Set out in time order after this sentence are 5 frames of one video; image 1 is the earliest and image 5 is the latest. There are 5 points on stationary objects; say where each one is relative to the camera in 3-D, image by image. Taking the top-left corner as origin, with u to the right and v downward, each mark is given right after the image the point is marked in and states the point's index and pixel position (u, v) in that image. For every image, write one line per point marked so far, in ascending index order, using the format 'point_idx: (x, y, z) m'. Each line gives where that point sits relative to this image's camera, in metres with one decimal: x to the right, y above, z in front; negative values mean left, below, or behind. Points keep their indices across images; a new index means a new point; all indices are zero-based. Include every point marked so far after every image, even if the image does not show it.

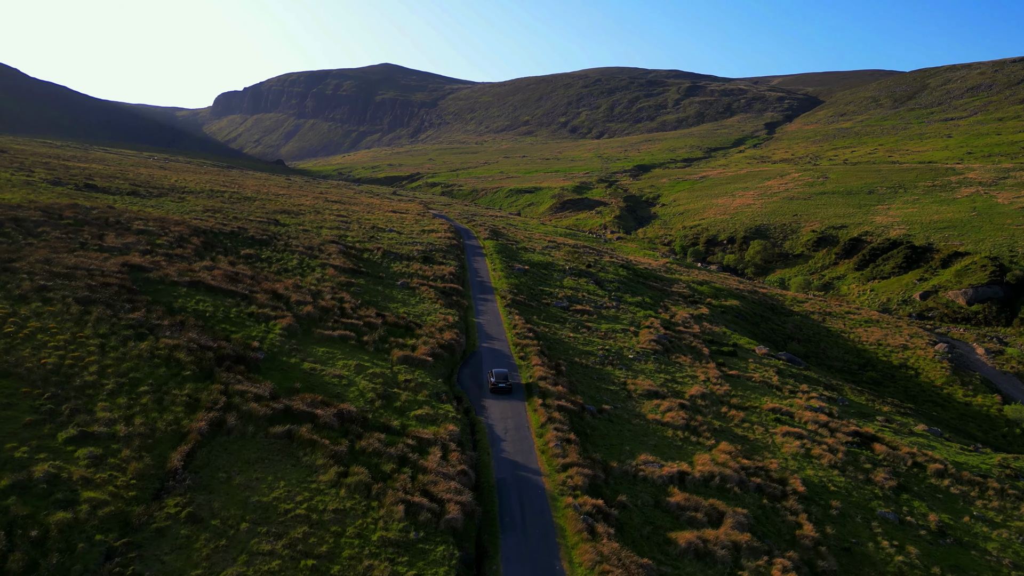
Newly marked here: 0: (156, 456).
0: (-7.9, -3.7, +15.8) m
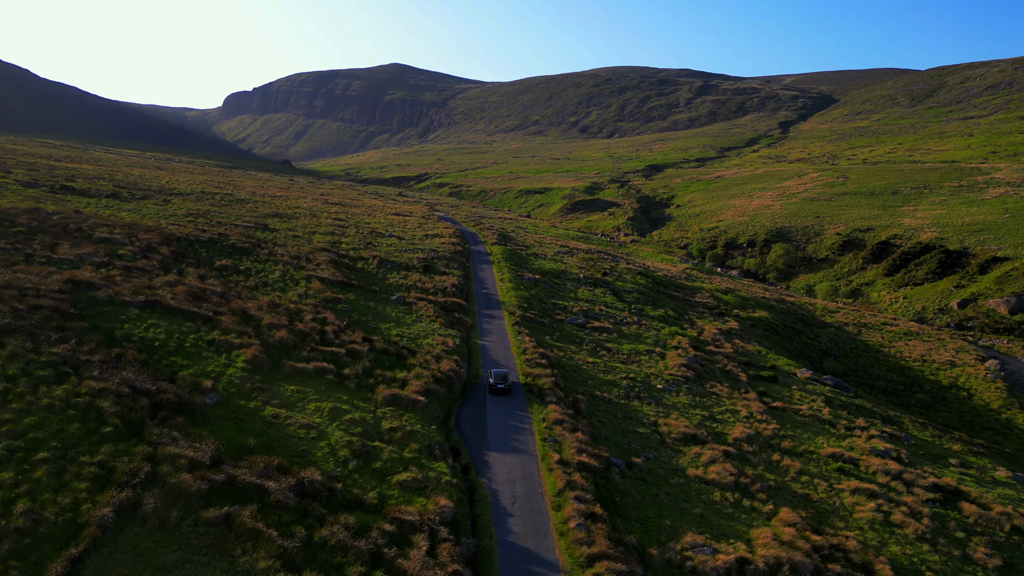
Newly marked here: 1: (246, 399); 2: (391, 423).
0: (-7.8, -4.5, +11.4) m
1: (-7.3, -3.0, +19.4) m
2: (-3.3, -3.7, +19.6) m
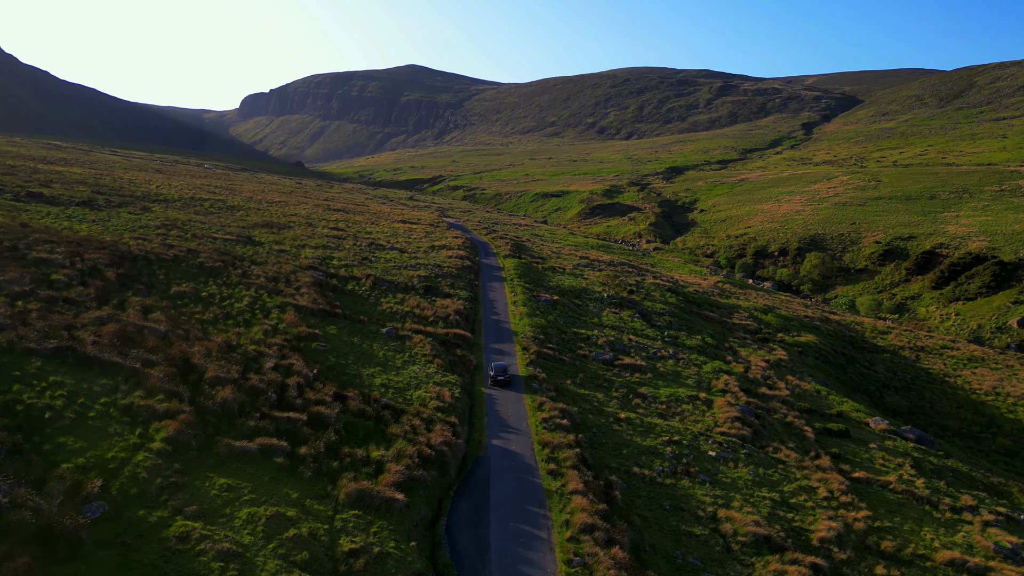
0: (-7.8, -5.7, +5.9) m
1: (-7.1, -4.2, +13.8) m
2: (-3.1, -5.0, +13.9) m
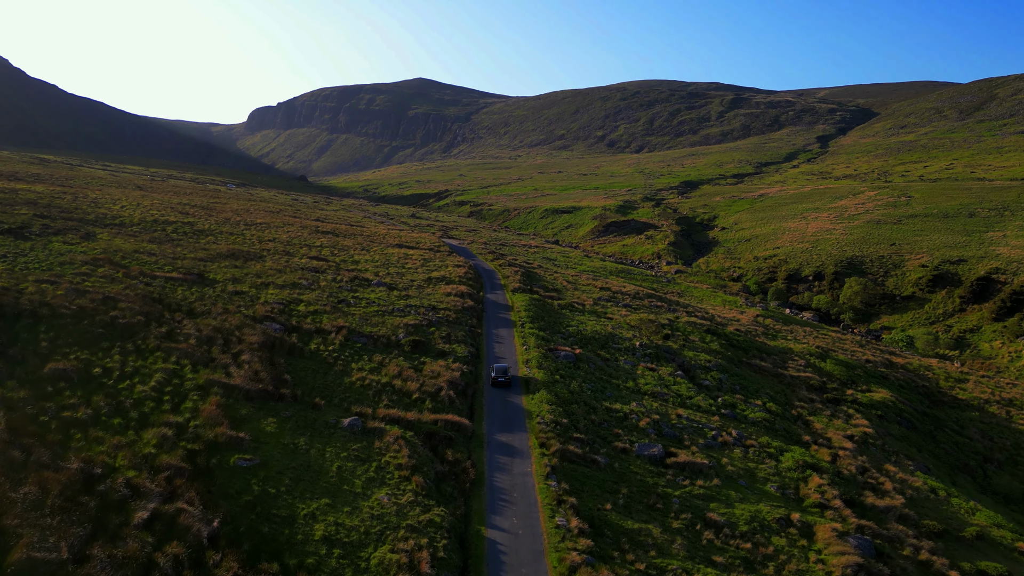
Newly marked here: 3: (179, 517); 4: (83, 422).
0: (-7.6, -7.4, -2.3) m
1: (-6.8, -6.1, +5.7) m
2: (-2.9, -6.8, +5.7) m
3: (-6.6, -4.4, +14.0) m
4: (-10.3, -3.2, +17.2) m
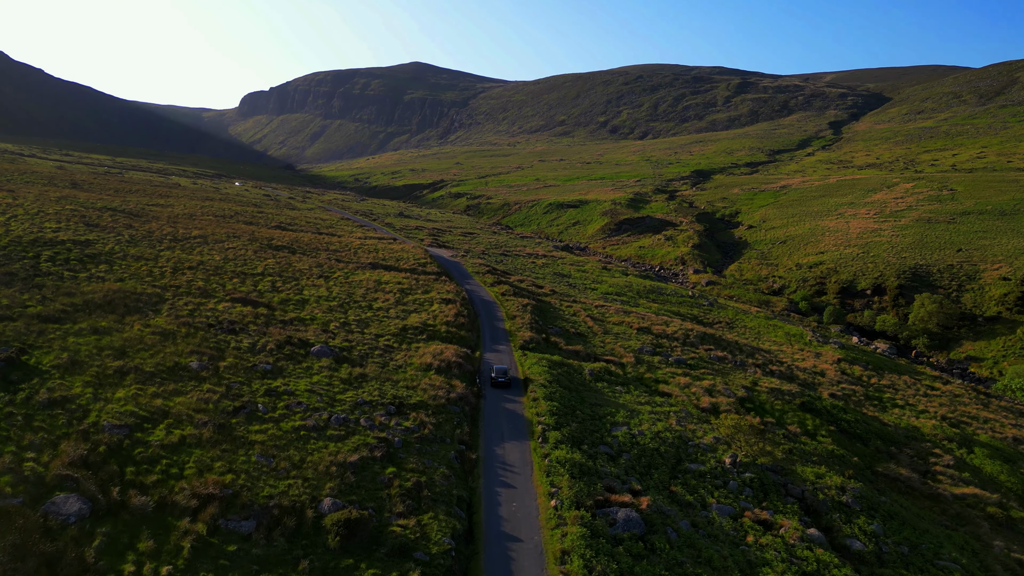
0: (-7.0, -10.9, -15.9) m
1: (-6.3, -9.4, -8.0) m
2: (-2.3, -10.2, -8.0) m
3: (-6.0, -7.6, +0.2) m
4: (-9.8, -6.3, +3.5) m
